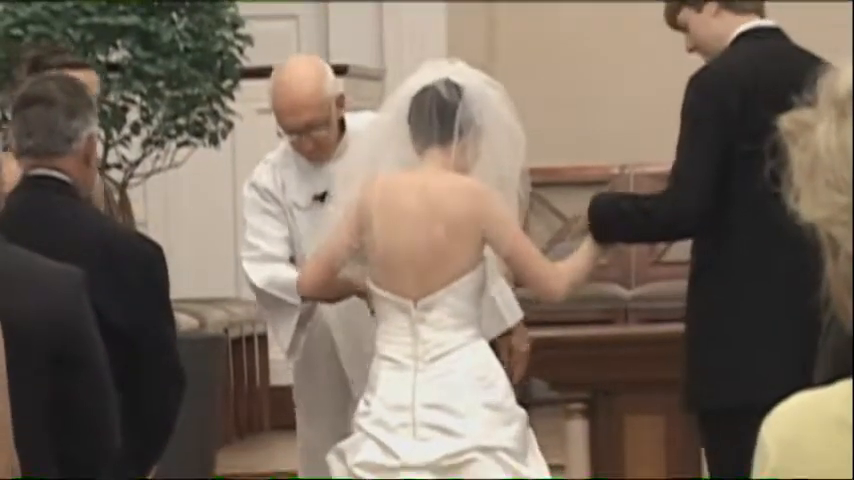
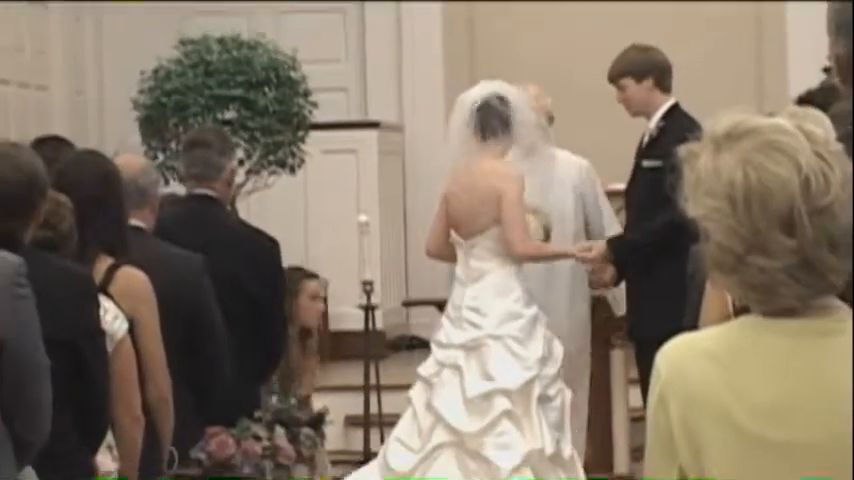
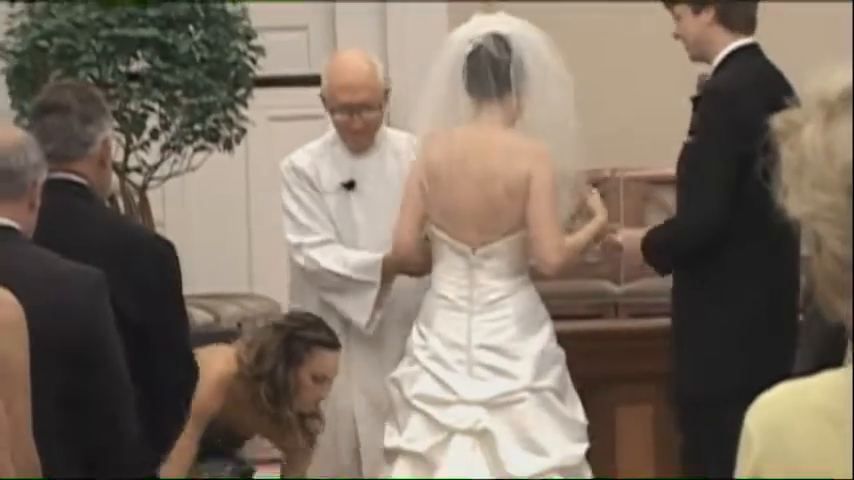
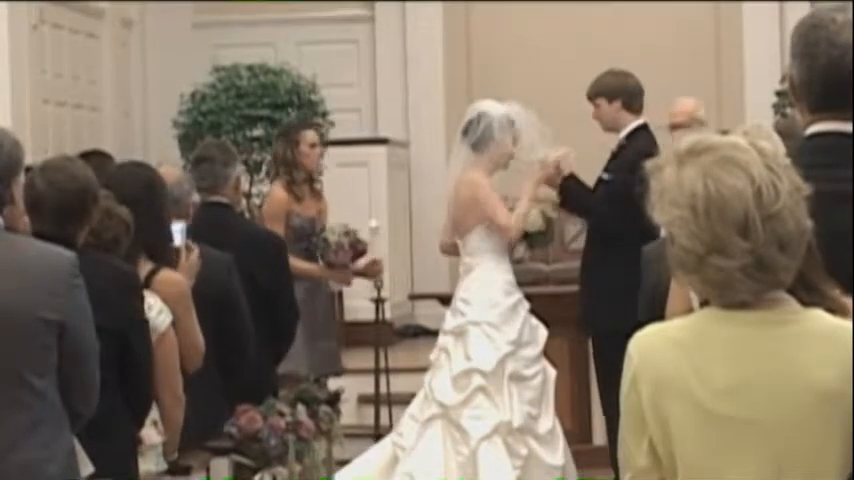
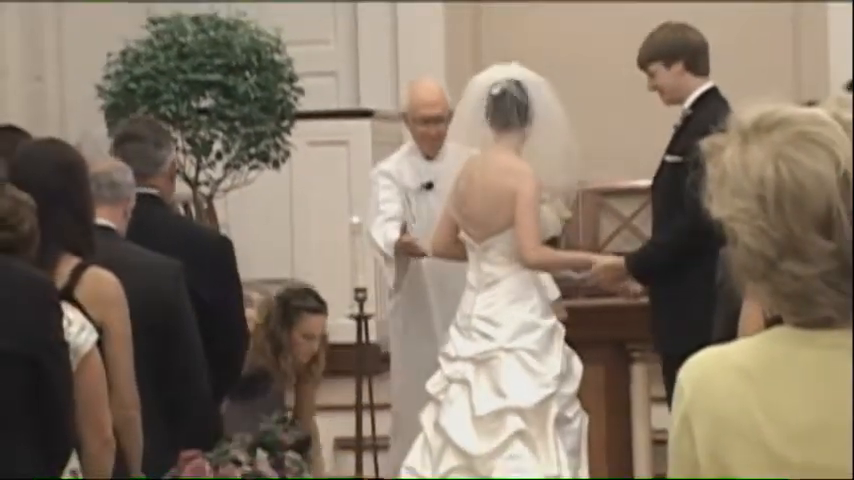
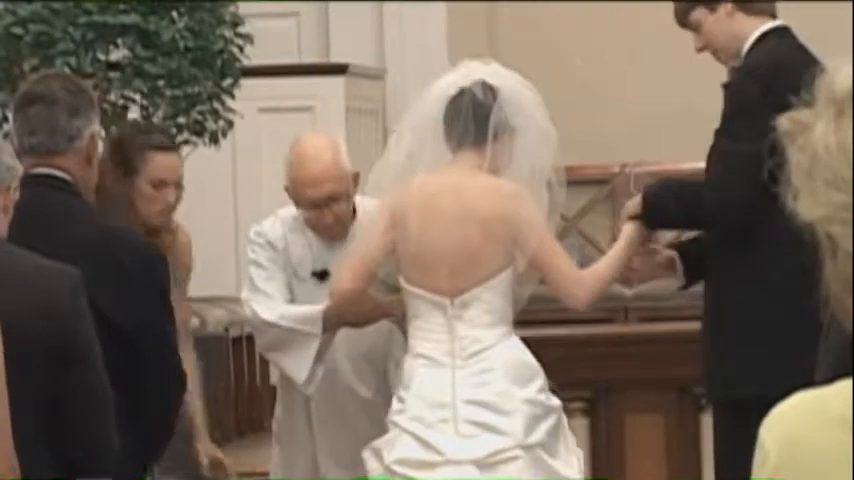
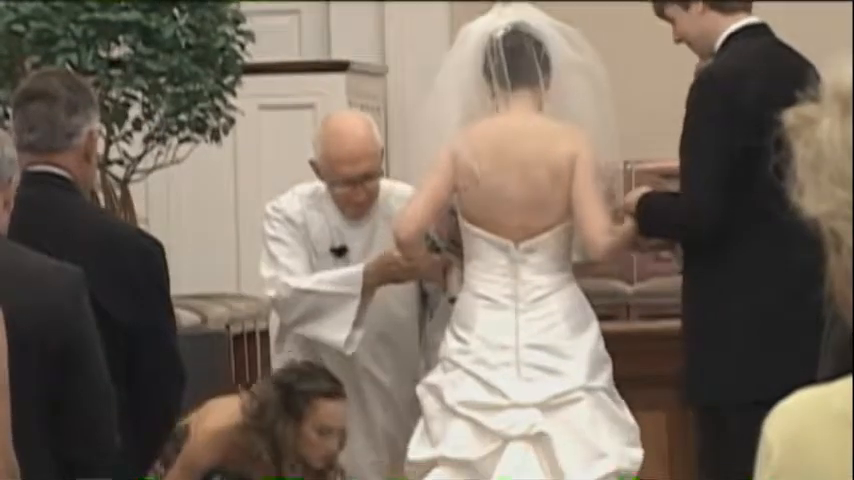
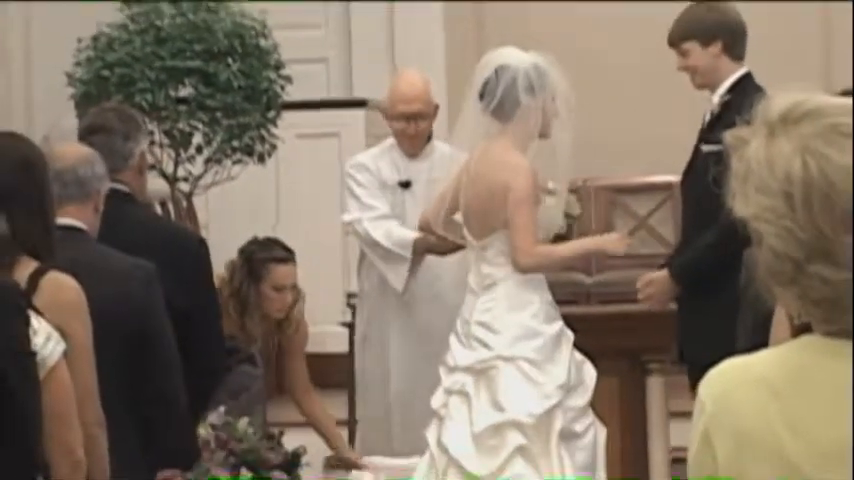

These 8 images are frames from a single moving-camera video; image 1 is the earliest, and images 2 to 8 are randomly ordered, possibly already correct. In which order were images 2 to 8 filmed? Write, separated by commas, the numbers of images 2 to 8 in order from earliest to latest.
6, 7, 3, 8, 5, 2, 4
